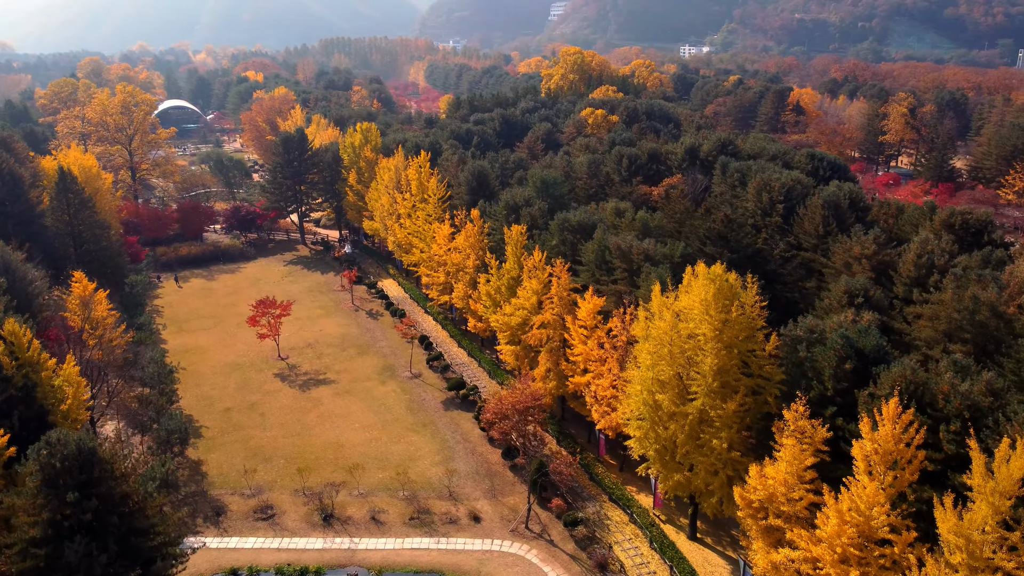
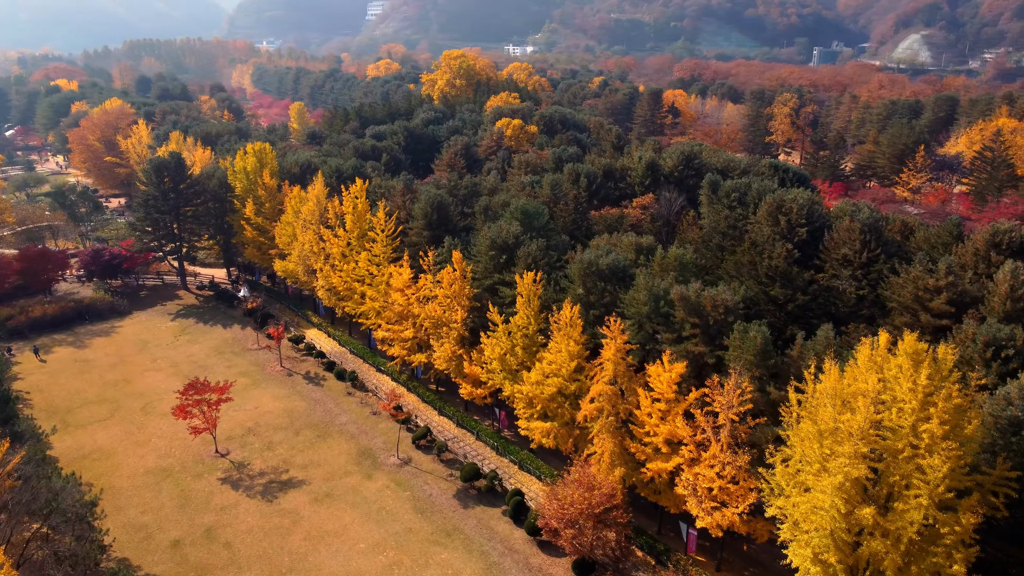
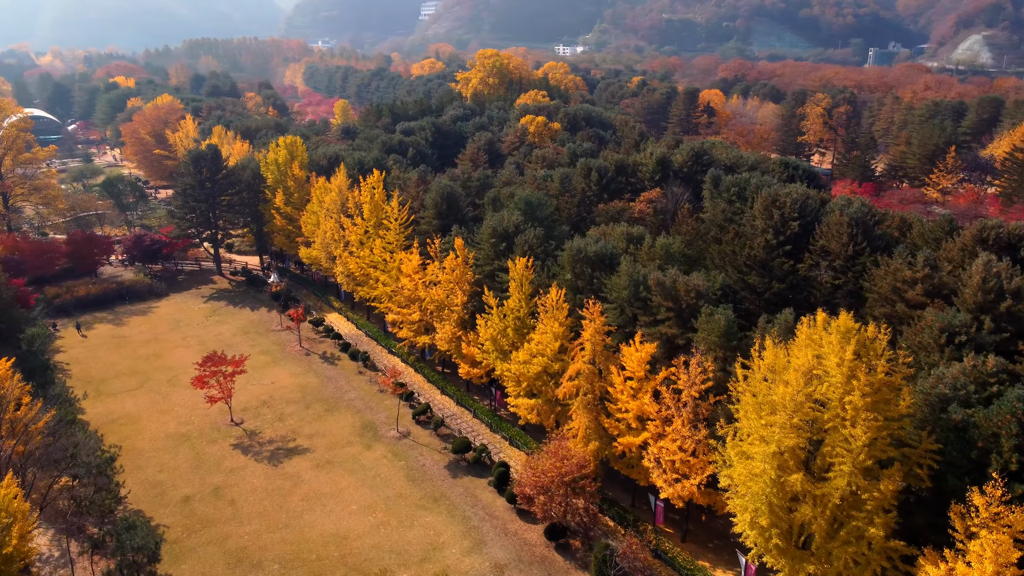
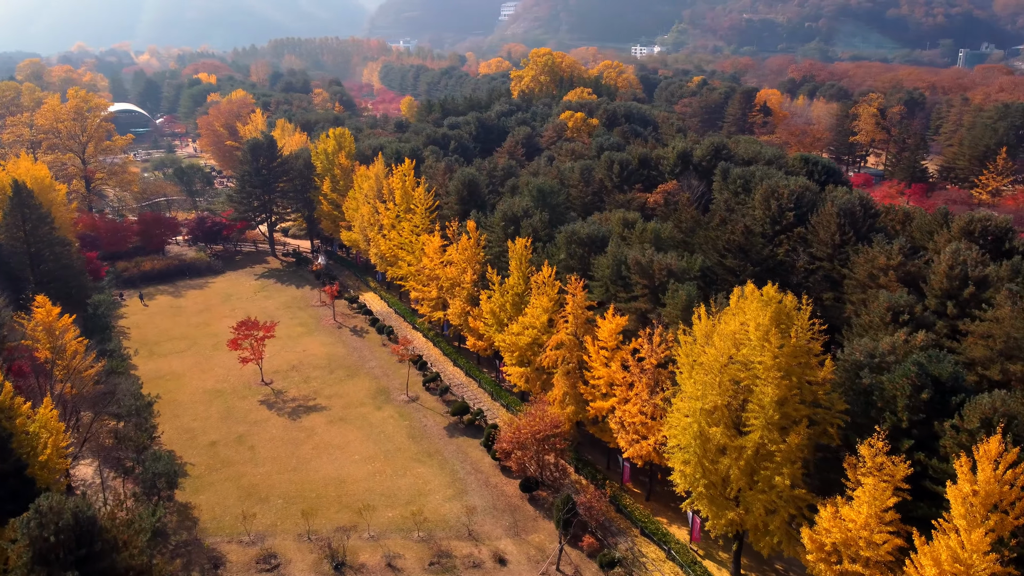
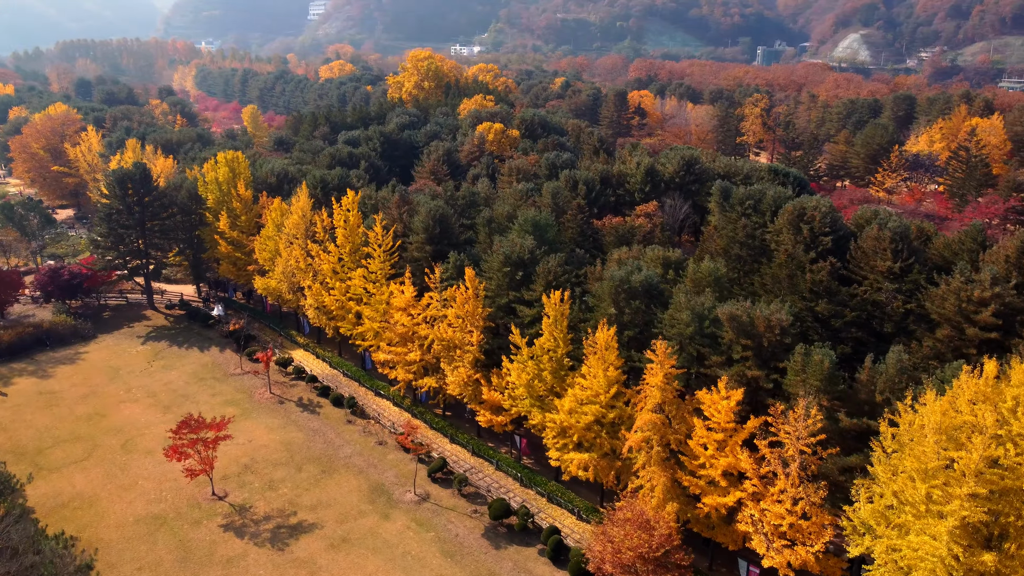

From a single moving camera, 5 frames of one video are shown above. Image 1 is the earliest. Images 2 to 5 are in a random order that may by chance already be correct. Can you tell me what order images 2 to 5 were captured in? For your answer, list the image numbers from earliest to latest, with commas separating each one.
4, 3, 2, 5
